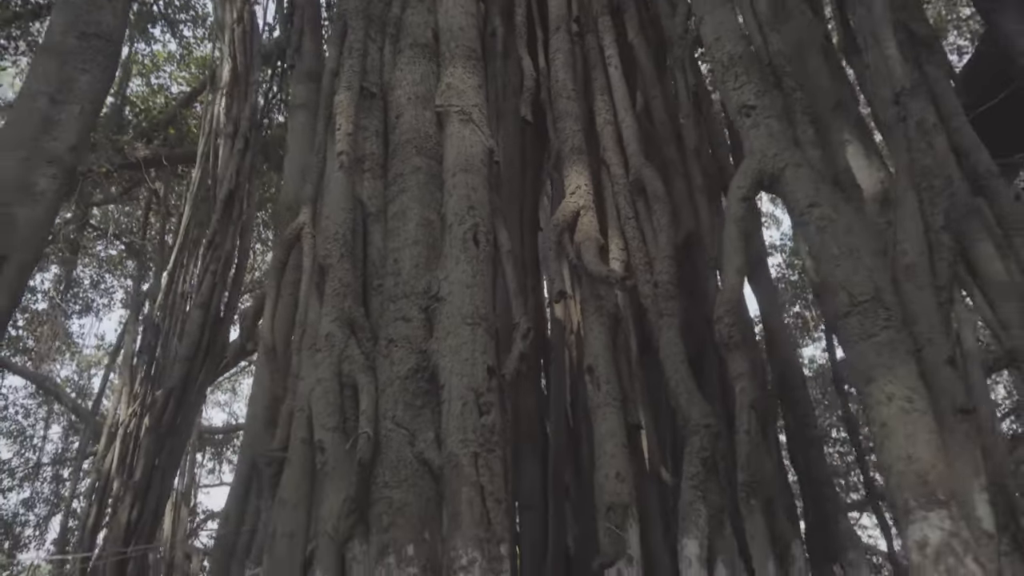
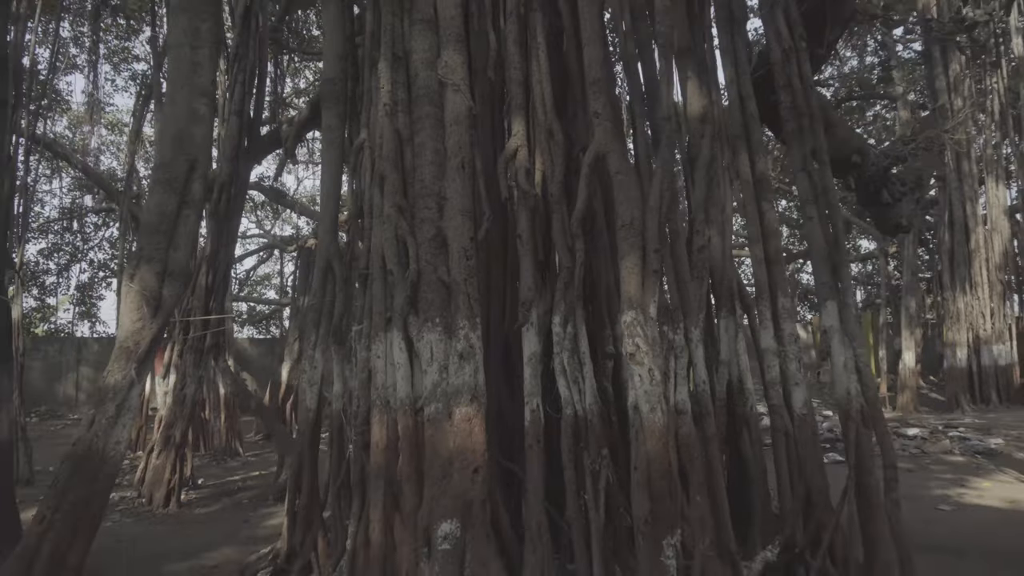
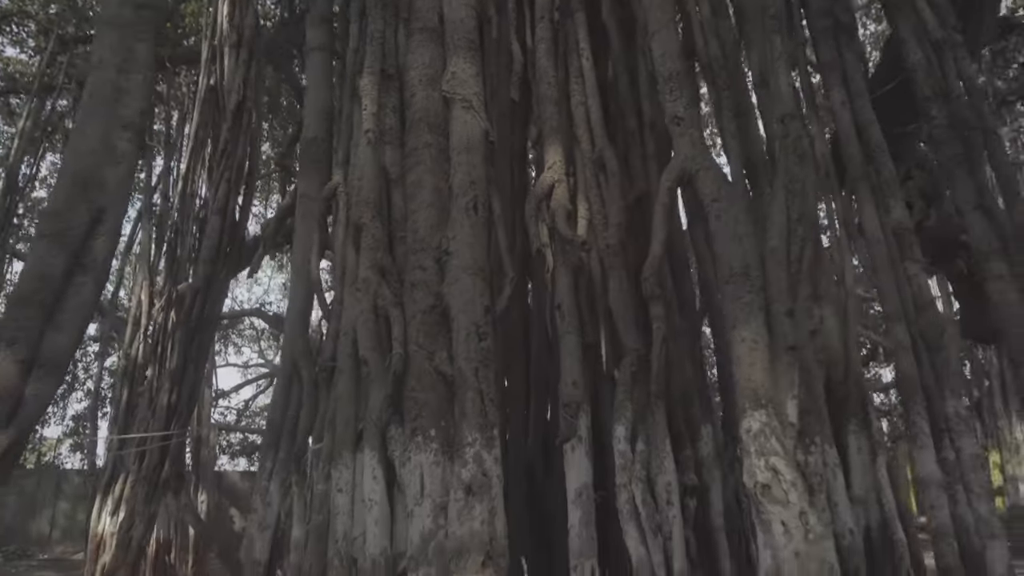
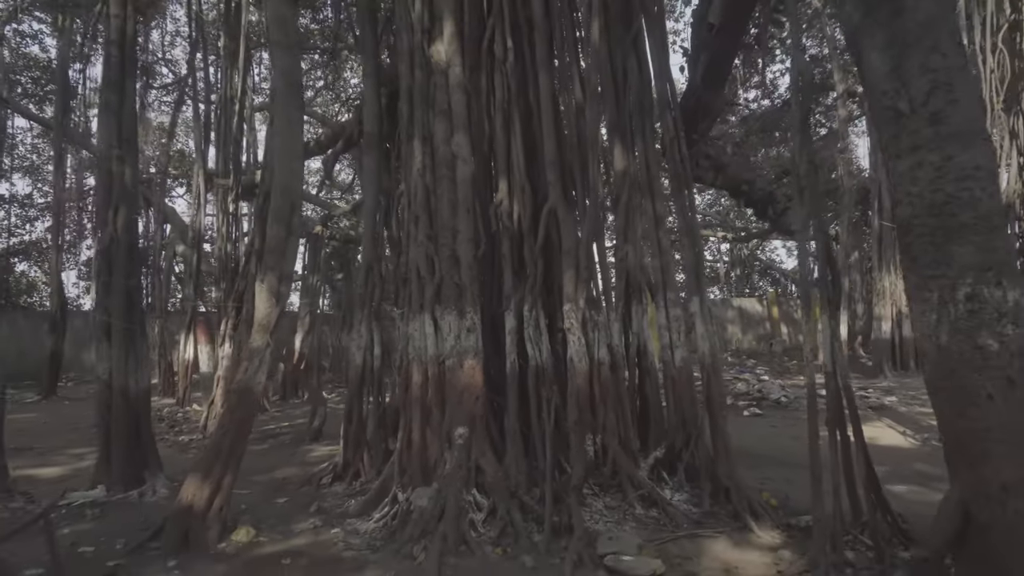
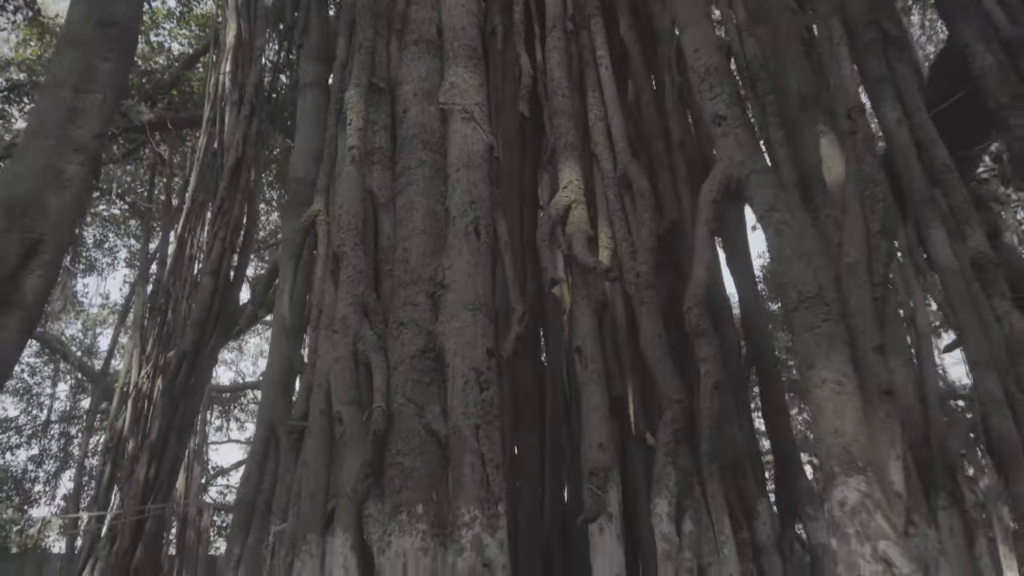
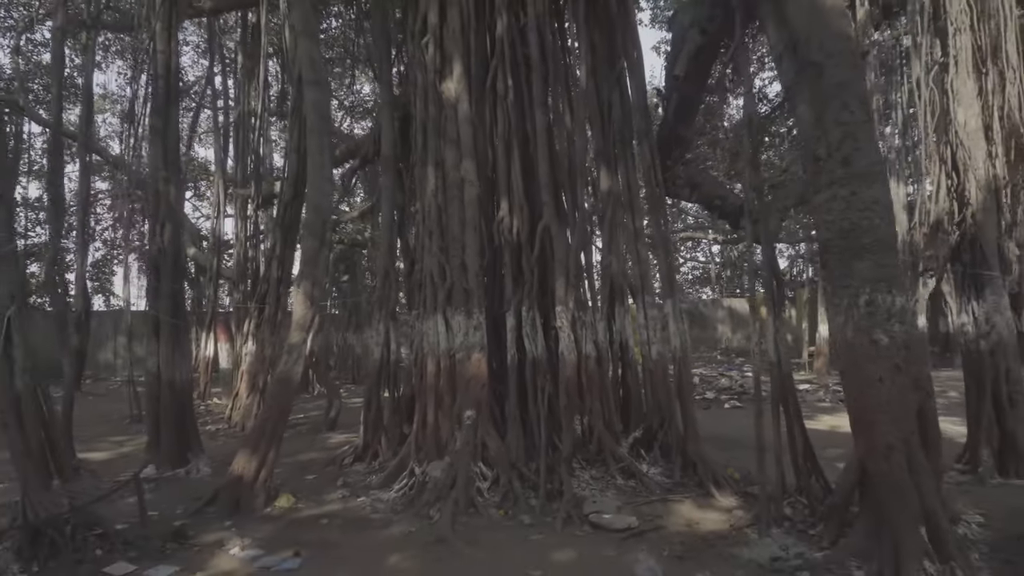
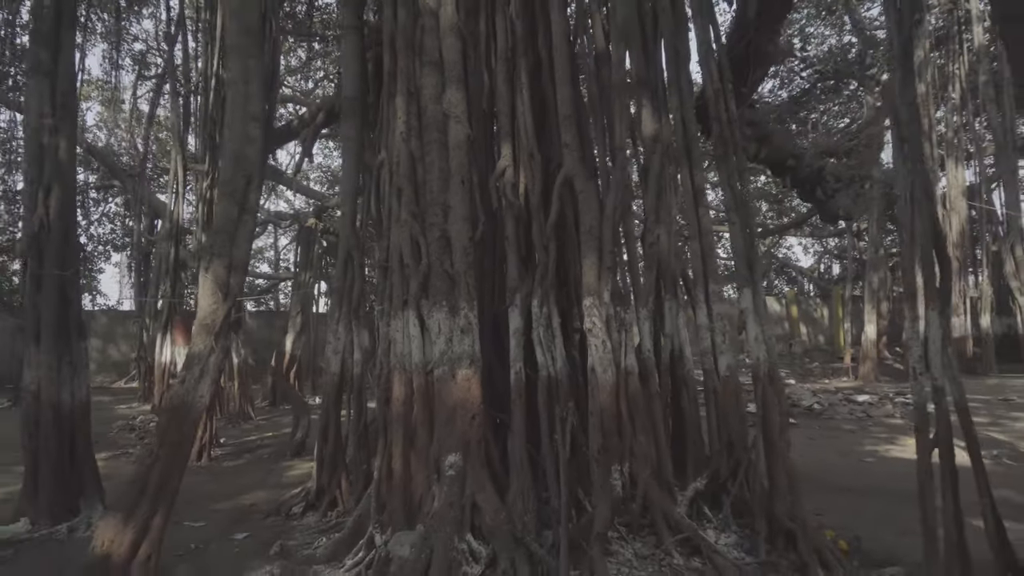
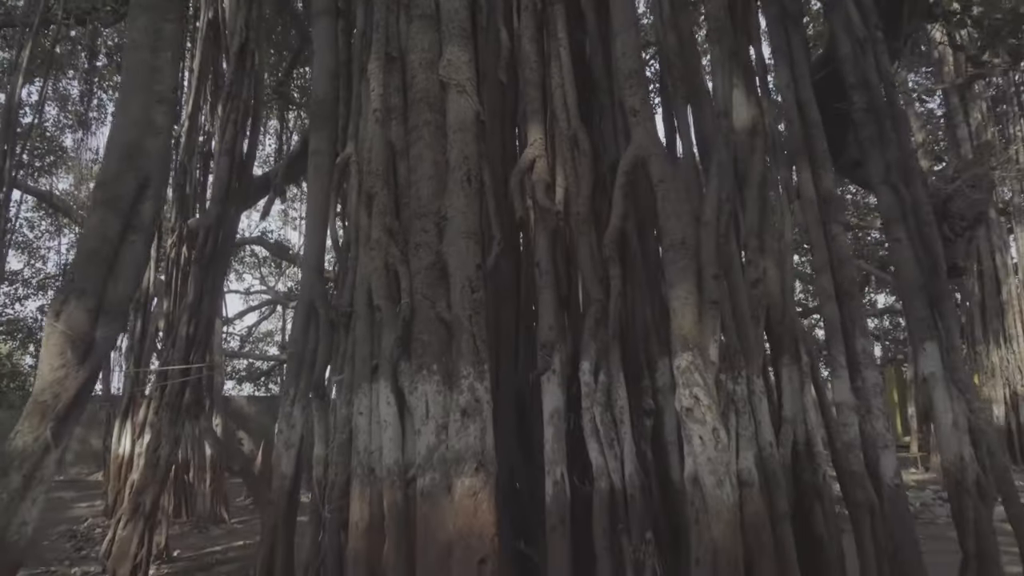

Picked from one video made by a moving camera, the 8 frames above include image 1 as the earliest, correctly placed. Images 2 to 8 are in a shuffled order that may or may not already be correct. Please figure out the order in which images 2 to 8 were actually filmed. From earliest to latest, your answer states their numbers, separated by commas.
5, 3, 8, 2, 7, 4, 6
